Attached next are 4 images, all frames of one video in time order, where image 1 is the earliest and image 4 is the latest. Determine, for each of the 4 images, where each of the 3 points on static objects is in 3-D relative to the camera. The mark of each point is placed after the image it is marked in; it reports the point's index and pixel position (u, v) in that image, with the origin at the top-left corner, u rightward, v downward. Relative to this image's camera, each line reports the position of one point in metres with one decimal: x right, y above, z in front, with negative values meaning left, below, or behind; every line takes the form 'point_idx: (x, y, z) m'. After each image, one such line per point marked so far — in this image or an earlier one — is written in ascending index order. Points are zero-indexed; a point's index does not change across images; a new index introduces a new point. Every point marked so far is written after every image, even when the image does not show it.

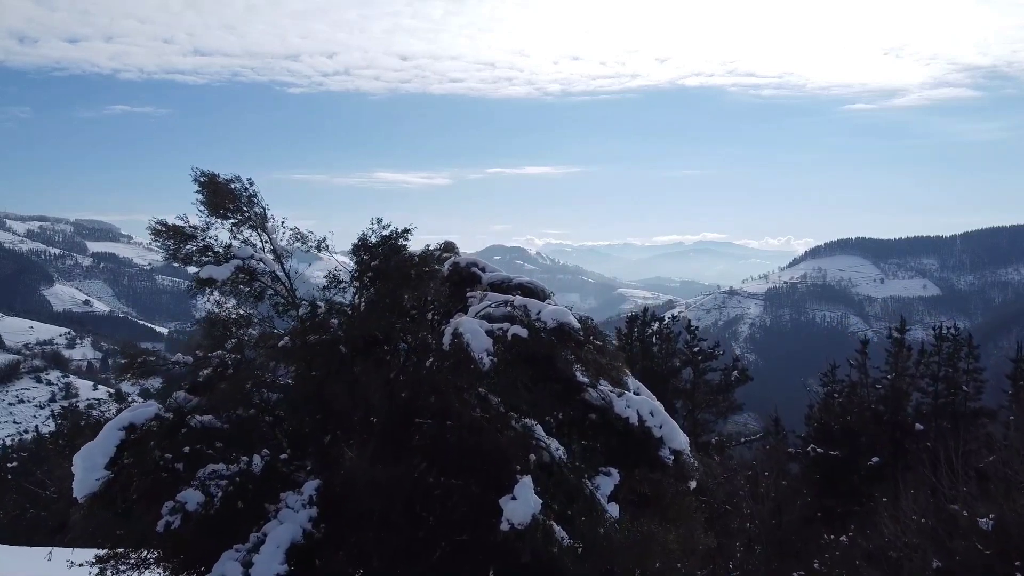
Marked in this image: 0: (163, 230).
0: (-8.3, +1.4, +14.8) m
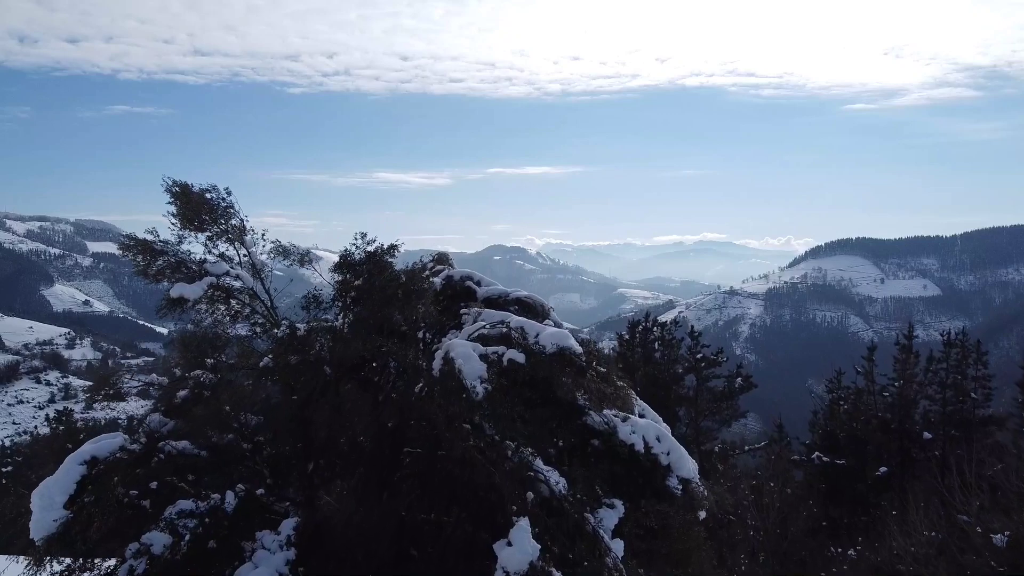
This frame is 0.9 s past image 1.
0: (-8.4, +0.9, +13.4) m
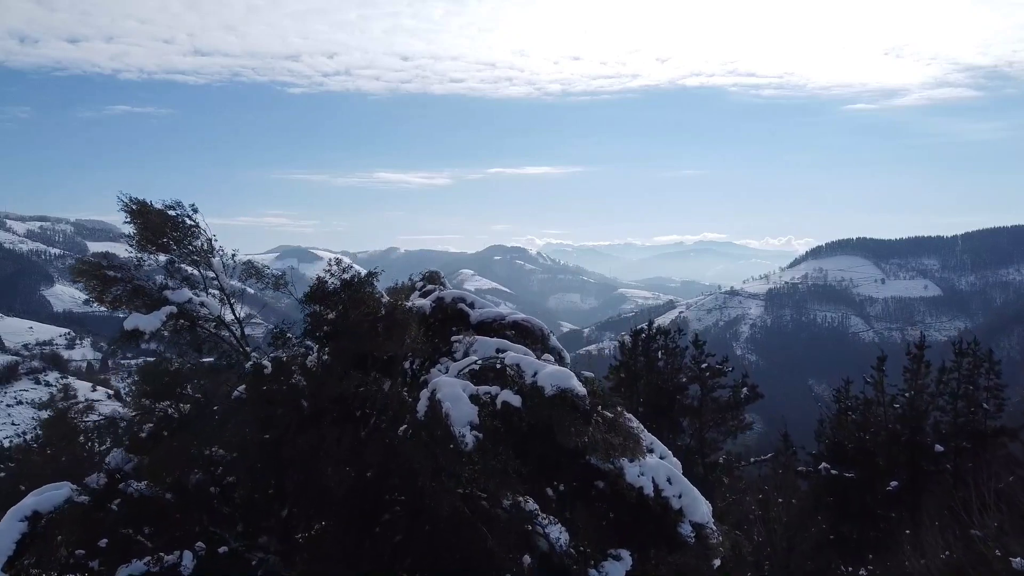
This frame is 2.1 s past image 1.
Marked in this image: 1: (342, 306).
0: (-8.5, +0.2, +11.6) m
1: (-3.9, -0.4, +14.0) m
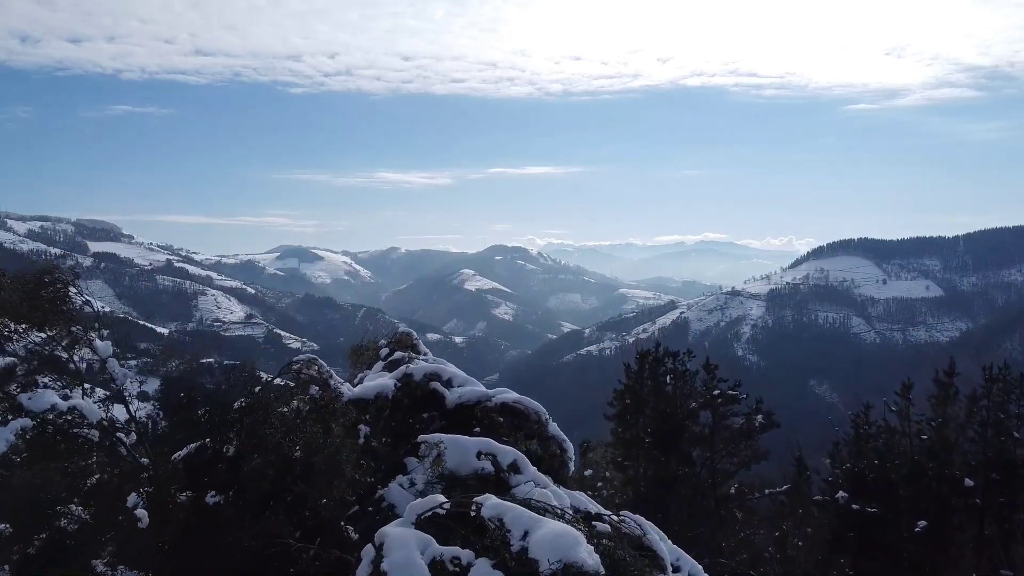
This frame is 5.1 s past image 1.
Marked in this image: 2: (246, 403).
0: (-8.8, -1.8, +7.3) m
1: (-4.2, -2.3, +9.7) m
2: (-4.3, -1.7, +10.1) m
